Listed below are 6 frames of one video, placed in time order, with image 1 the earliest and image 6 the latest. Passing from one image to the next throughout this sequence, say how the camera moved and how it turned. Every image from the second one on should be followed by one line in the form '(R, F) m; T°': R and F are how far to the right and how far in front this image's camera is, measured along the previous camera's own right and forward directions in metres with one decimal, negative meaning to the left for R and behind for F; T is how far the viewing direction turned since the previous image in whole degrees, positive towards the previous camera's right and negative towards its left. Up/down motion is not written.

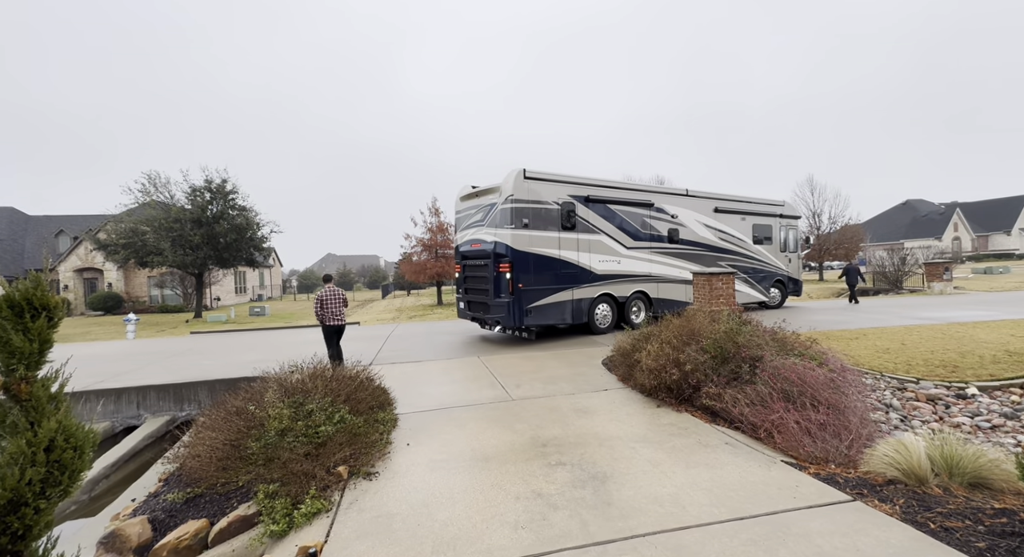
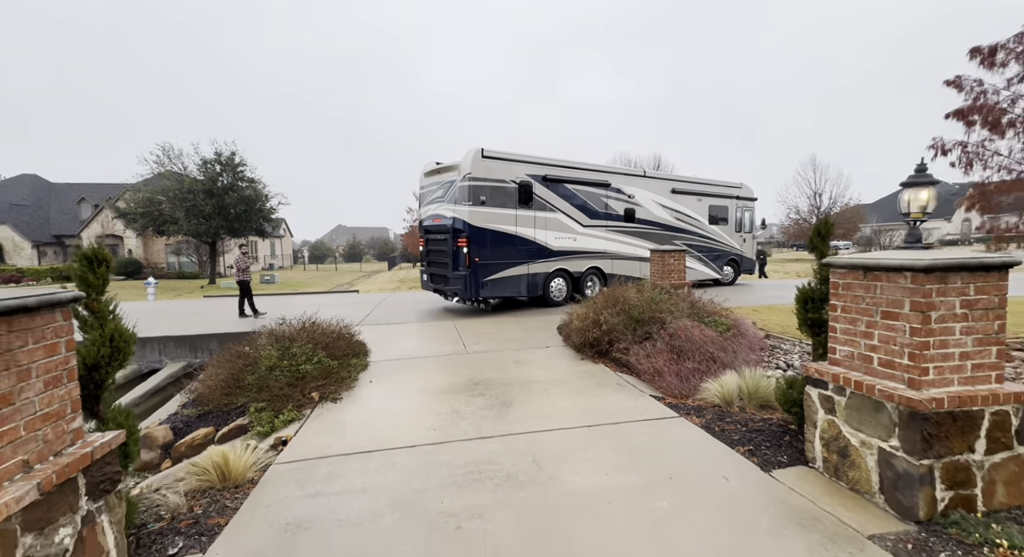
(+0.8, -1.1) m; -1°
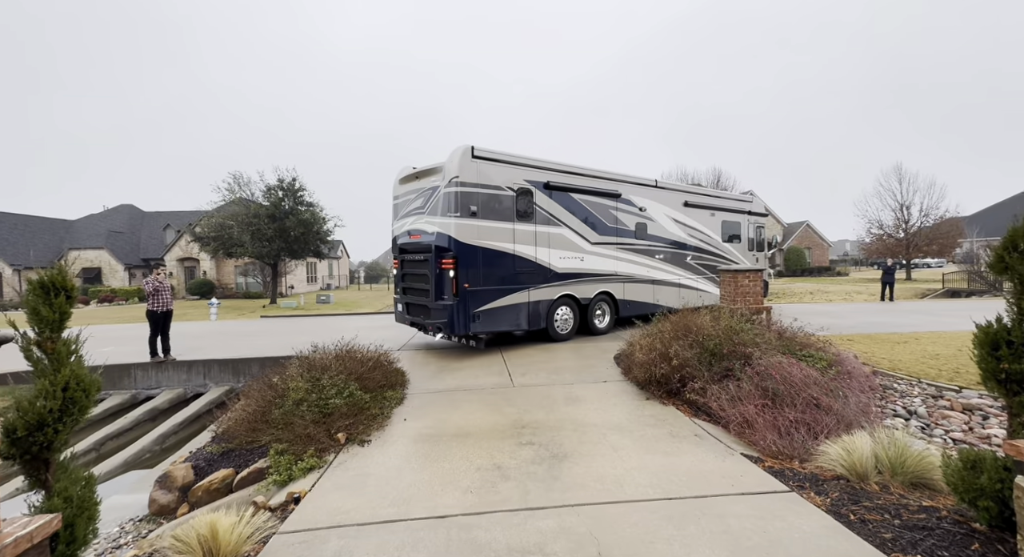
(0.0, +0.7) m; -6°
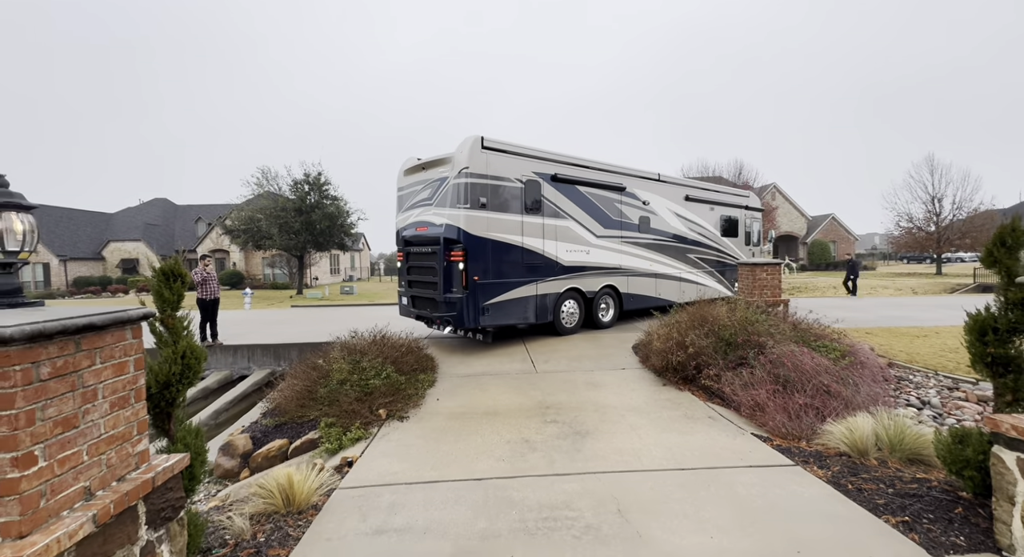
(-0.1, -0.4) m; -2°
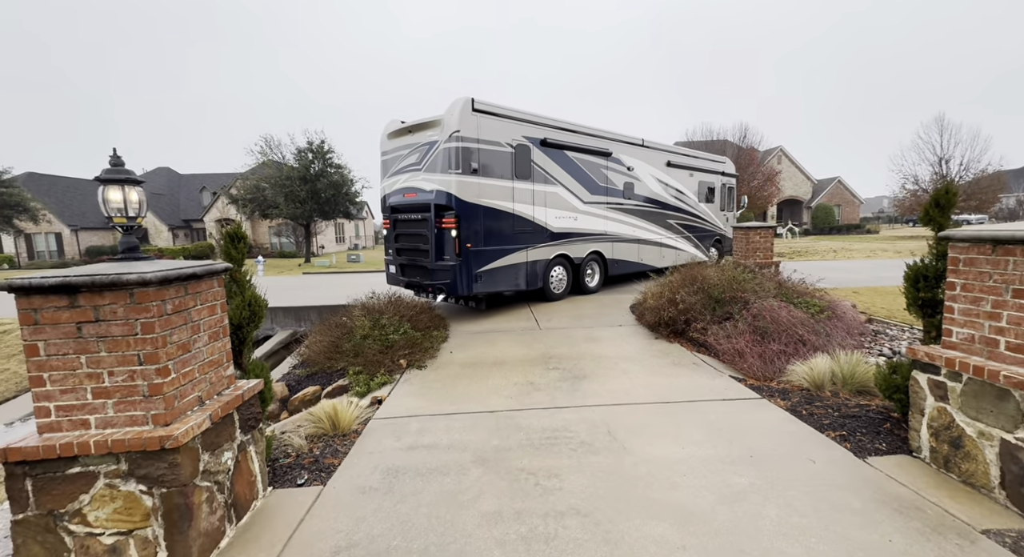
(0.0, -0.5) m; 0°
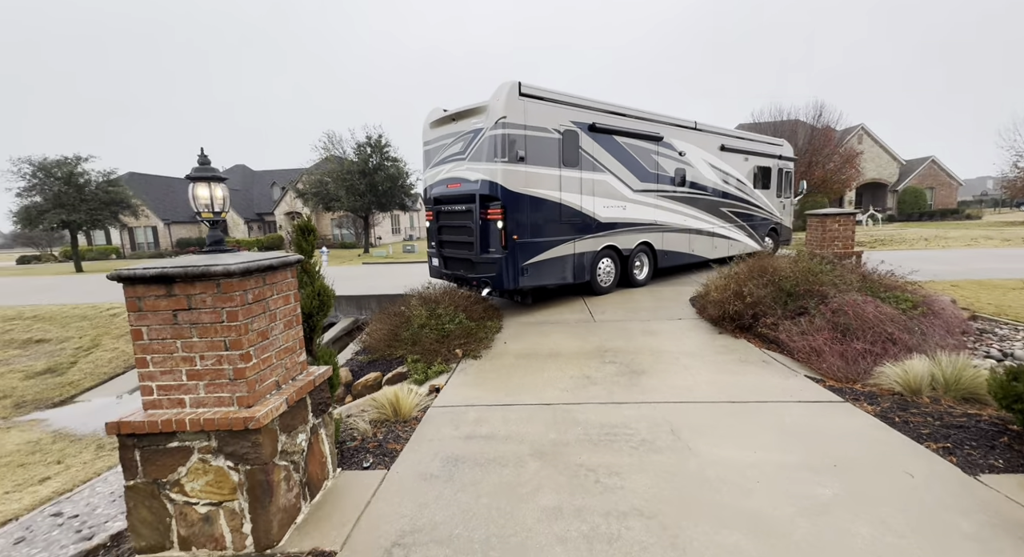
(-0.1, 0.0) m; -6°
